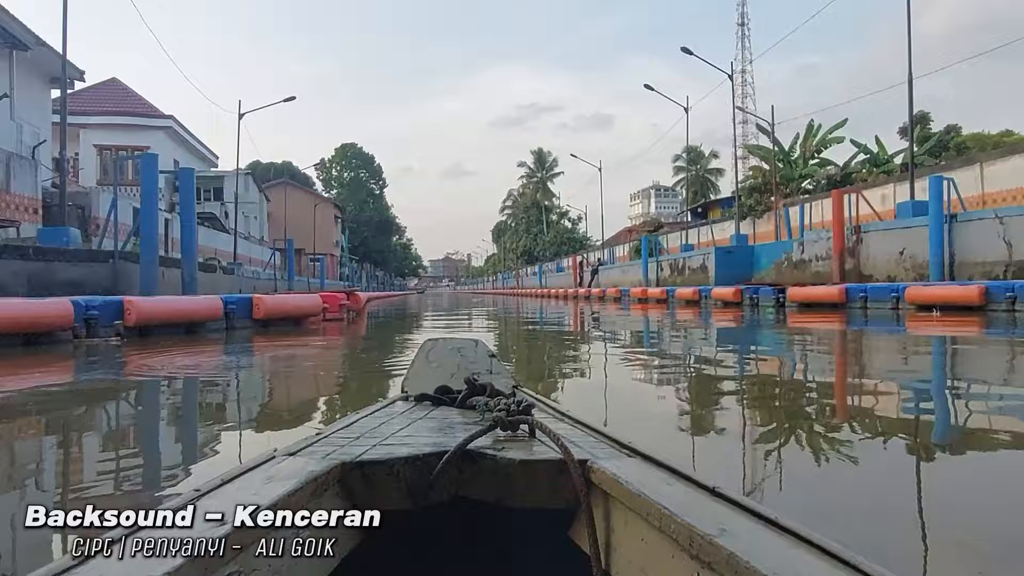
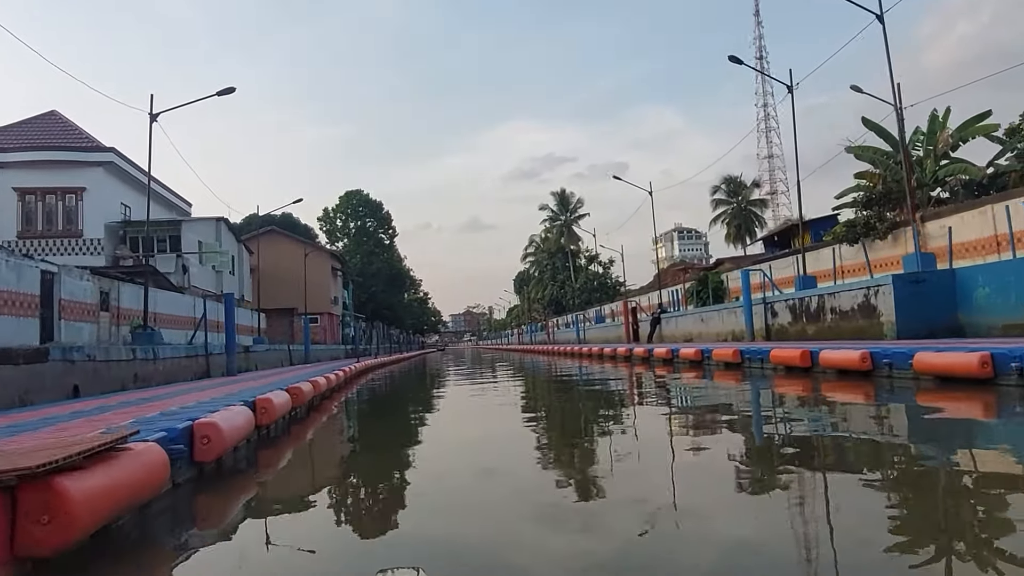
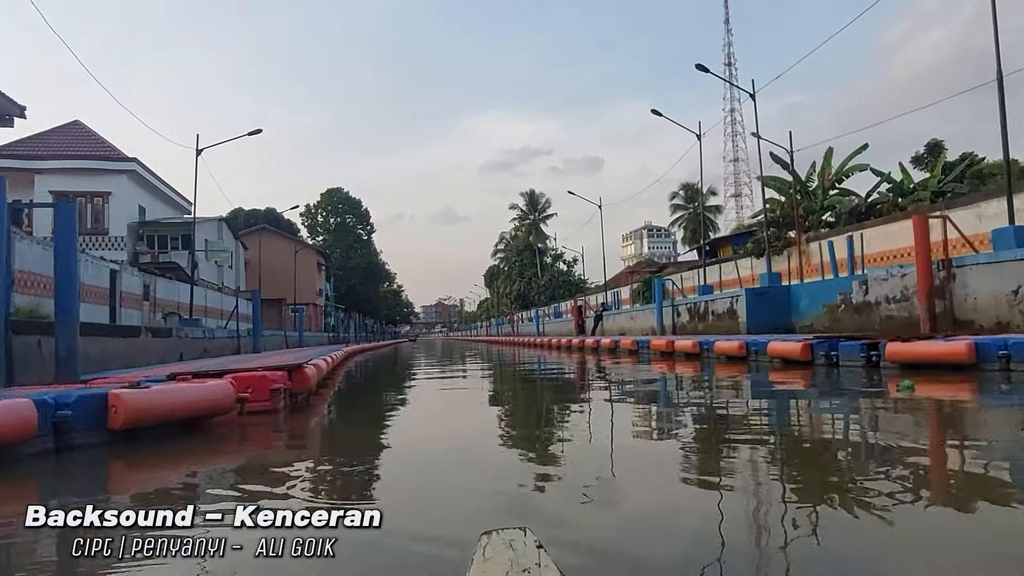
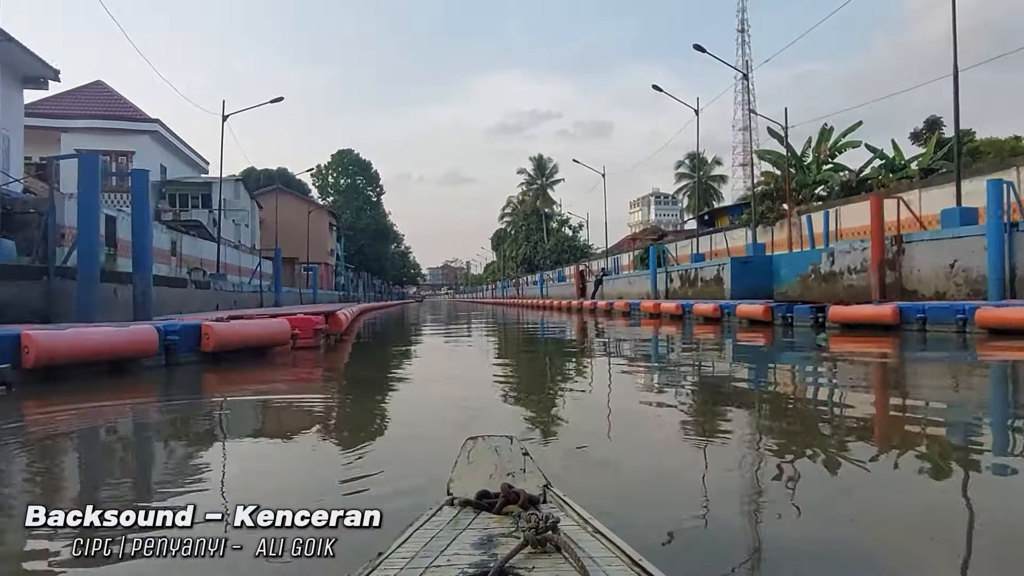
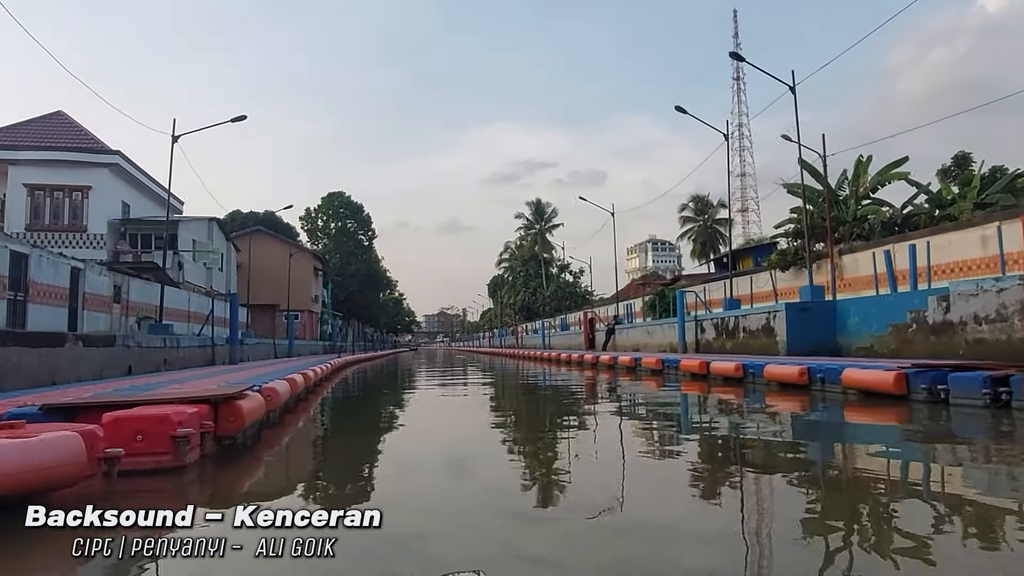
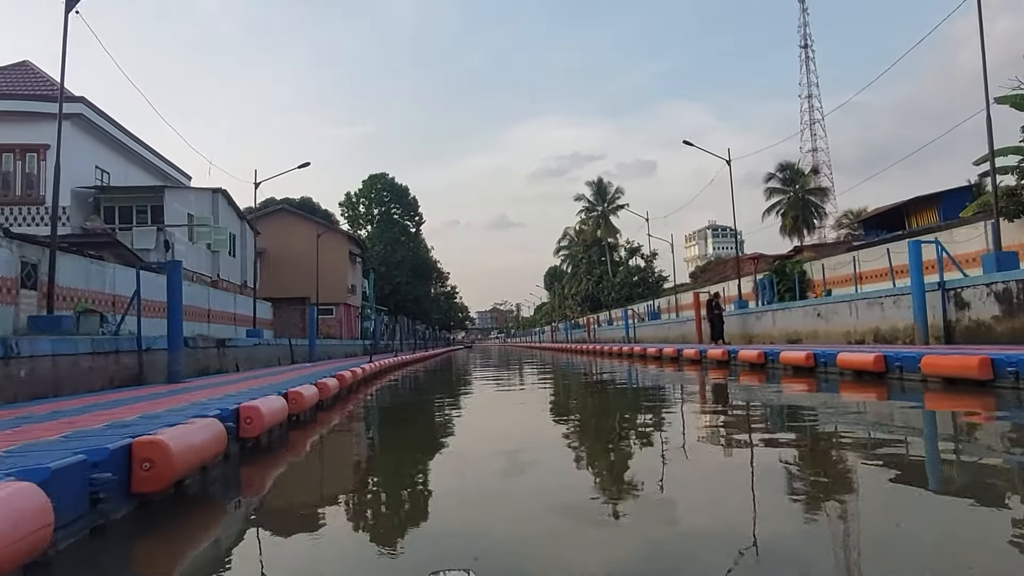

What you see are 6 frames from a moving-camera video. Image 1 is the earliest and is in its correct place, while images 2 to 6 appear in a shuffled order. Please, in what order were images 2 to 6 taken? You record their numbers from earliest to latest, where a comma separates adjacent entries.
4, 3, 5, 2, 6
